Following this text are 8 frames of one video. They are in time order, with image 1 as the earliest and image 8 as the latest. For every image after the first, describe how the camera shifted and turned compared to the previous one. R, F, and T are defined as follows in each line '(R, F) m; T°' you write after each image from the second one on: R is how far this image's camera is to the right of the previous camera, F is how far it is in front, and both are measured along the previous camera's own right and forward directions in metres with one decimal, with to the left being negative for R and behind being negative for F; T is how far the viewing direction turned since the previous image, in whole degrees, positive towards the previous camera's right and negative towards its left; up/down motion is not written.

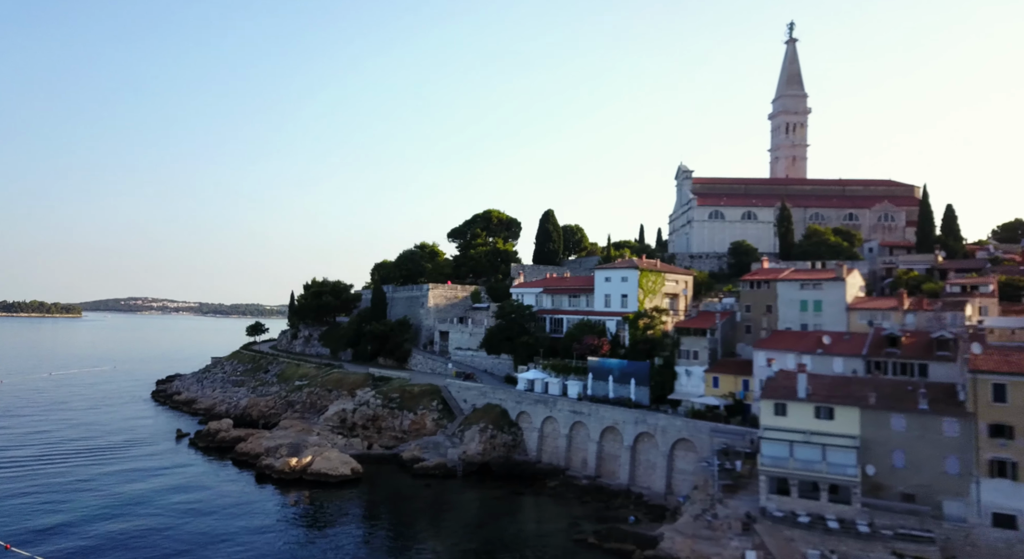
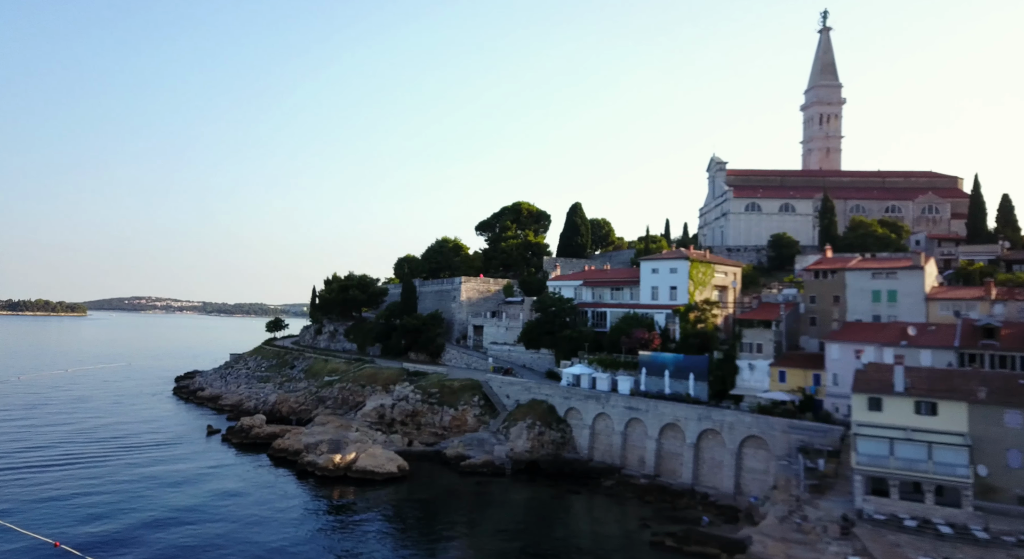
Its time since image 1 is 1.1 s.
(-2.5, +1.8) m; -1°
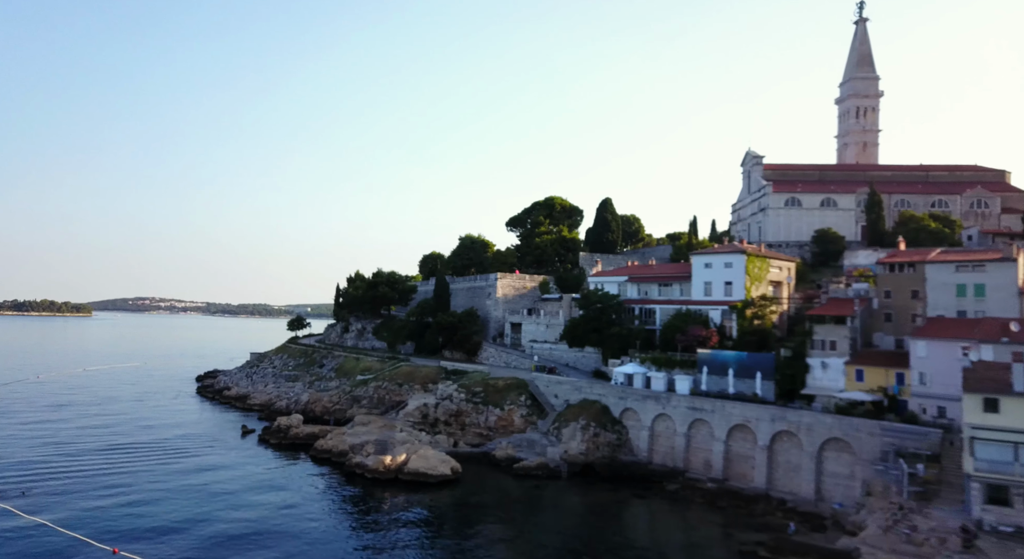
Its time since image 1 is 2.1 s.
(-2.7, +1.7) m; -1°
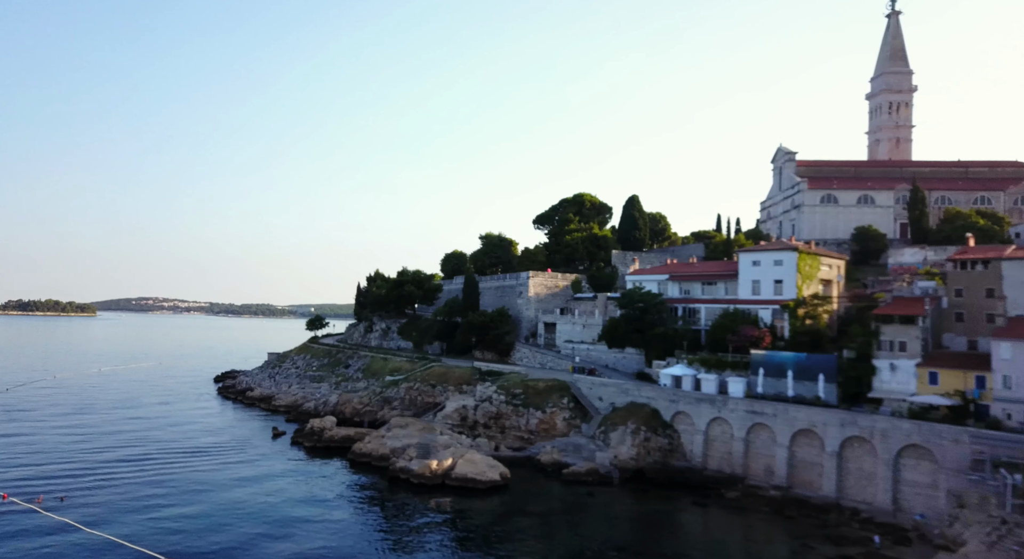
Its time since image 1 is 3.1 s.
(-2.3, +1.5) m; -1°
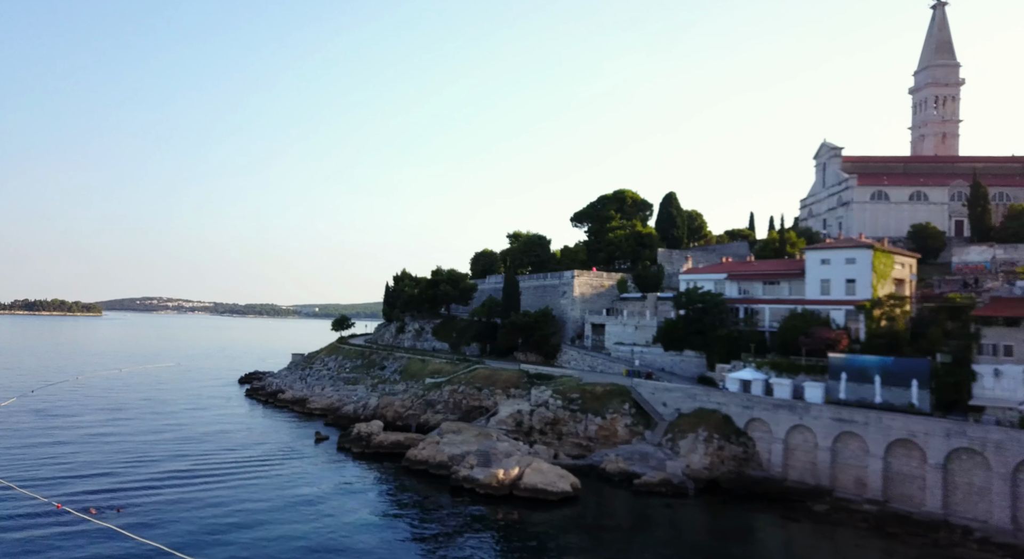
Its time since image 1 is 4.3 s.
(-3.0, +2.0) m; -1°
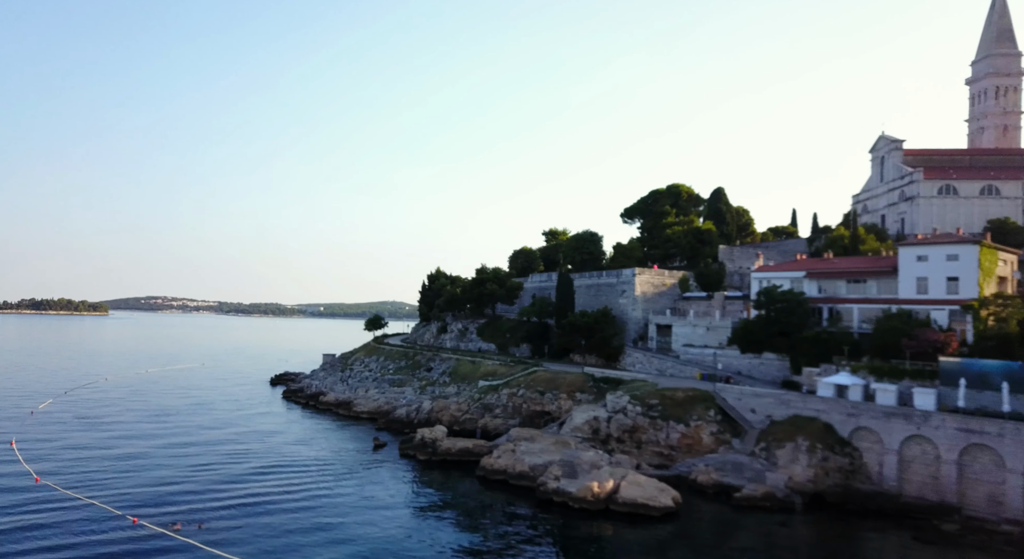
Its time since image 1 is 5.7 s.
(-3.9, +2.4) m; -1°
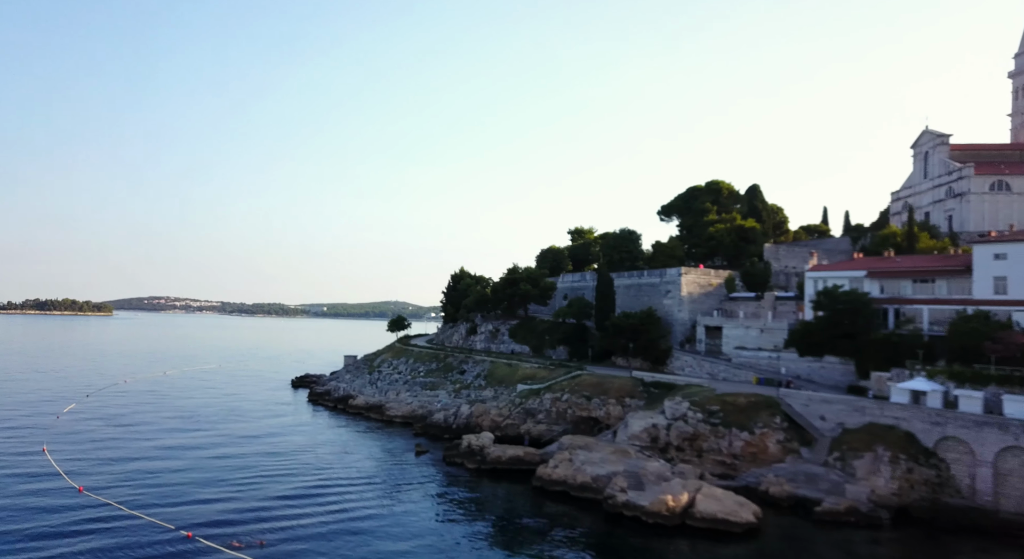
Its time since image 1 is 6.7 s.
(-2.6, +1.9) m; -1°
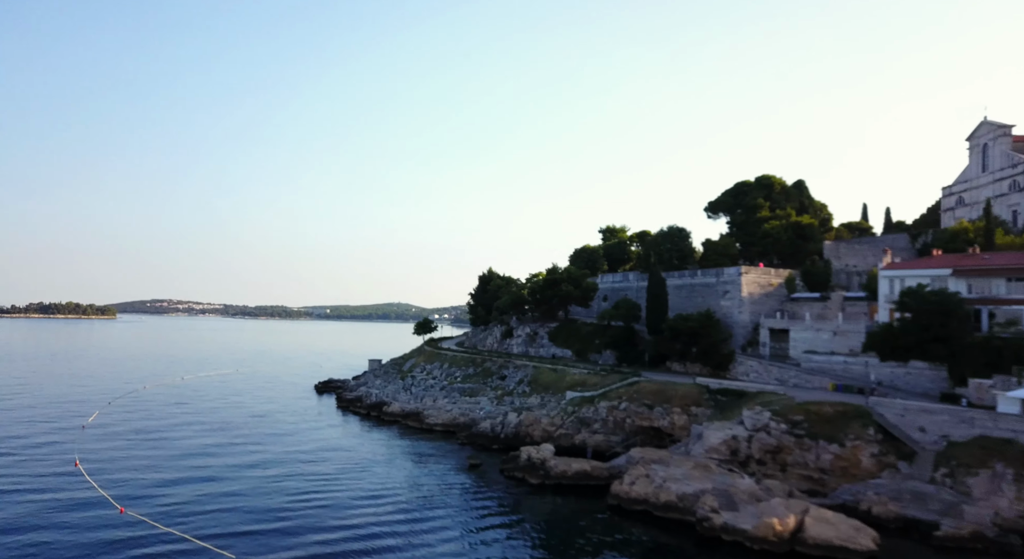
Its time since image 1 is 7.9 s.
(-3.0, +2.8) m; -1°
